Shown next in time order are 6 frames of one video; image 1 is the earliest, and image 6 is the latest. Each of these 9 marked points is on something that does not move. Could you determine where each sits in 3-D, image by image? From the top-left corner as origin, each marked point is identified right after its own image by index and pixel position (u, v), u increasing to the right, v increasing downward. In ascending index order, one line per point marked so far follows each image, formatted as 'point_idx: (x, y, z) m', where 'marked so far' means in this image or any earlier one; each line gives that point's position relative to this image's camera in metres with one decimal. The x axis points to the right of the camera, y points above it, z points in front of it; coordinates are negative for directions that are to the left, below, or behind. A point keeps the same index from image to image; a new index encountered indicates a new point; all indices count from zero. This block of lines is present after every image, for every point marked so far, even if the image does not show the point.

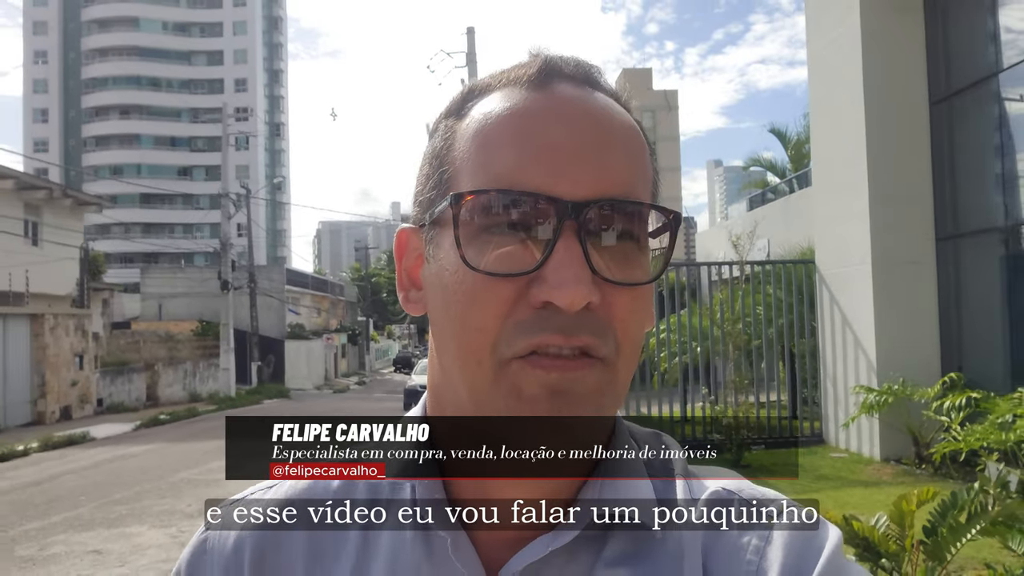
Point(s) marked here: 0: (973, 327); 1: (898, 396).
0: (+4.4, -0.4, +6.7) m
1: (+3.5, -1.0, +6.2) m
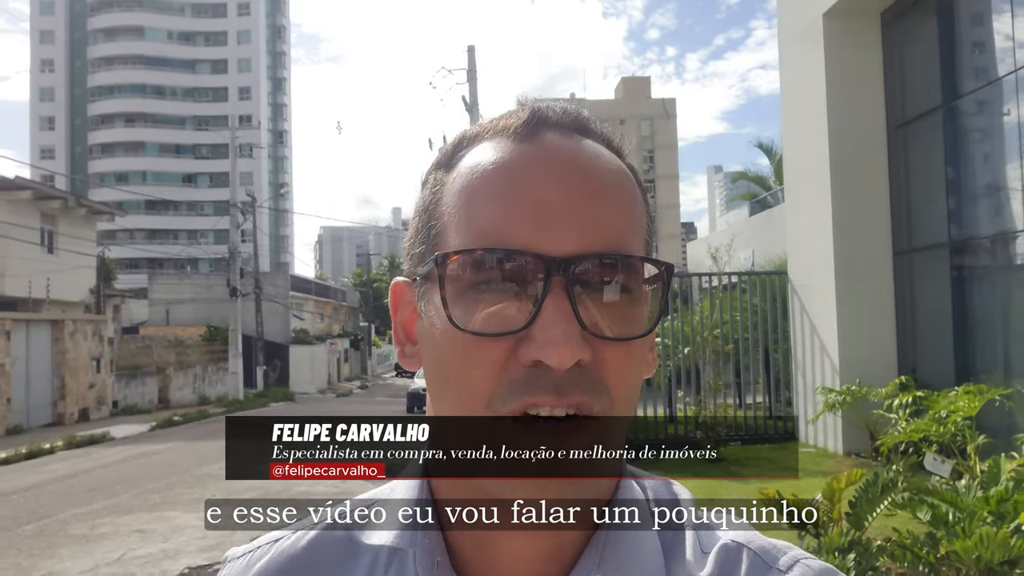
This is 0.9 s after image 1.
0: (+4.4, -0.5, +7.5) m
1: (+3.4, -1.1, +7.0) m
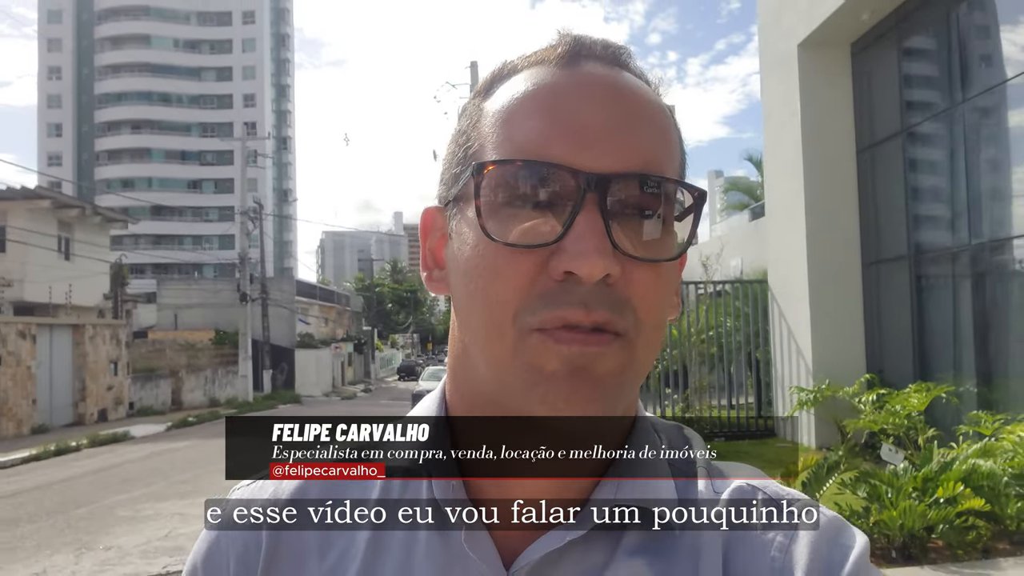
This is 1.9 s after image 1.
0: (+4.4, -0.6, +8.2) m
1: (+3.4, -1.2, +7.7) m
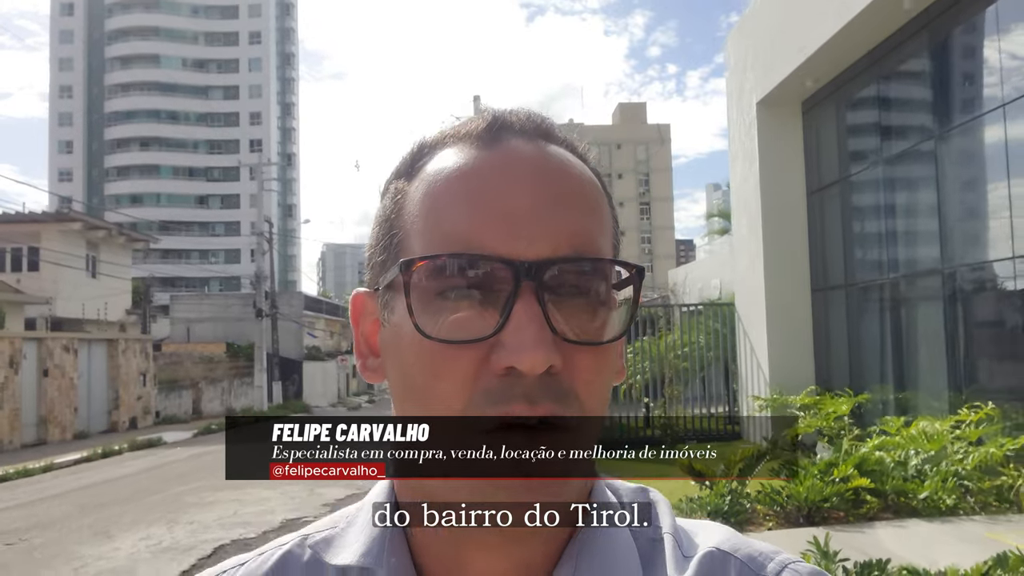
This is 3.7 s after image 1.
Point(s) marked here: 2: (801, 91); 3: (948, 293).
0: (+4.4, -0.9, +9.6) m
1: (+3.4, -1.5, +9.1) m
2: (+4.1, +2.8, +10.0) m
3: (+4.6, -0.1, +7.4) m
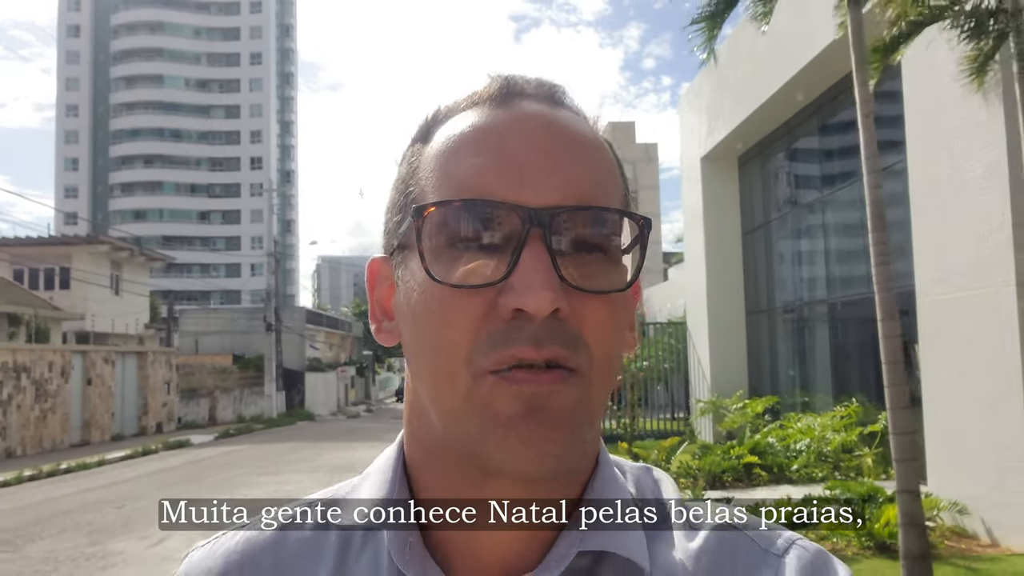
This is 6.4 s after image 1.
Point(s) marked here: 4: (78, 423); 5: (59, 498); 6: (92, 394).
0: (+4.2, -1.3, +11.7) m
1: (+3.2, -1.9, +11.2) m
2: (+3.9, +2.4, +12.2) m
3: (+4.4, -0.4, +9.5) m
4: (-10.3, -3.2, +16.6) m
5: (-5.8, -2.7, +9.0) m
6: (-10.2, -2.6, +17.0) m
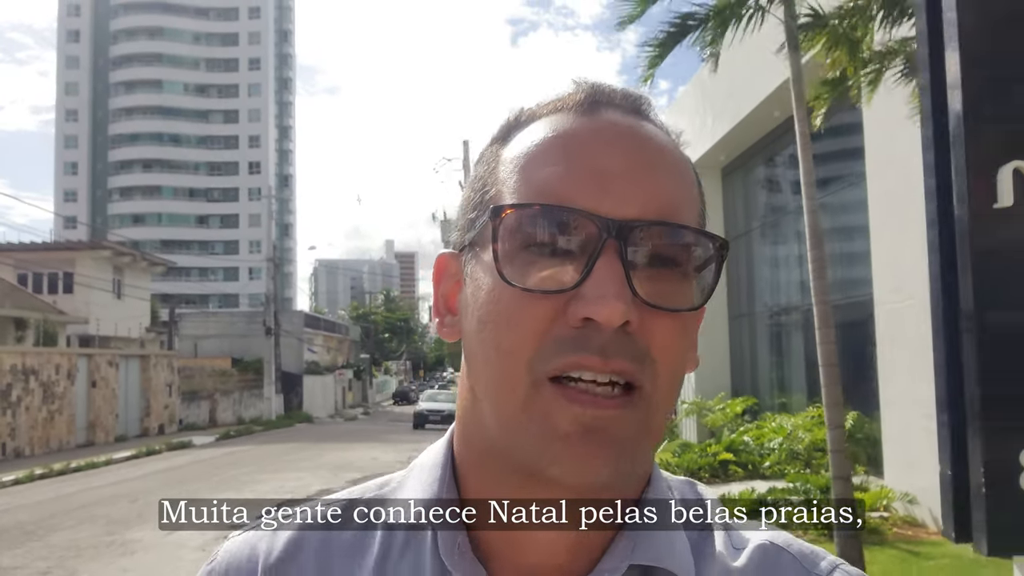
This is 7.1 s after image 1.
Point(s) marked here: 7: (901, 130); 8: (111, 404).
0: (+4.0, -1.4, +12.2) m
1: (+3.1, -2.0, +11.7) m
2: (+3.8, +2.3, +12.7) m
3: (+4.2, -0.5, +10.1) m
4: (-10.5, -3.3, +17.1) m
5: (-5.9, -2.8, +9.4) m
6: (-10.3, -2.7, +17.4) m
7: (+3.7, +1.5, +6.7) m
8: (-10.3, -3.0, +18.1) m
